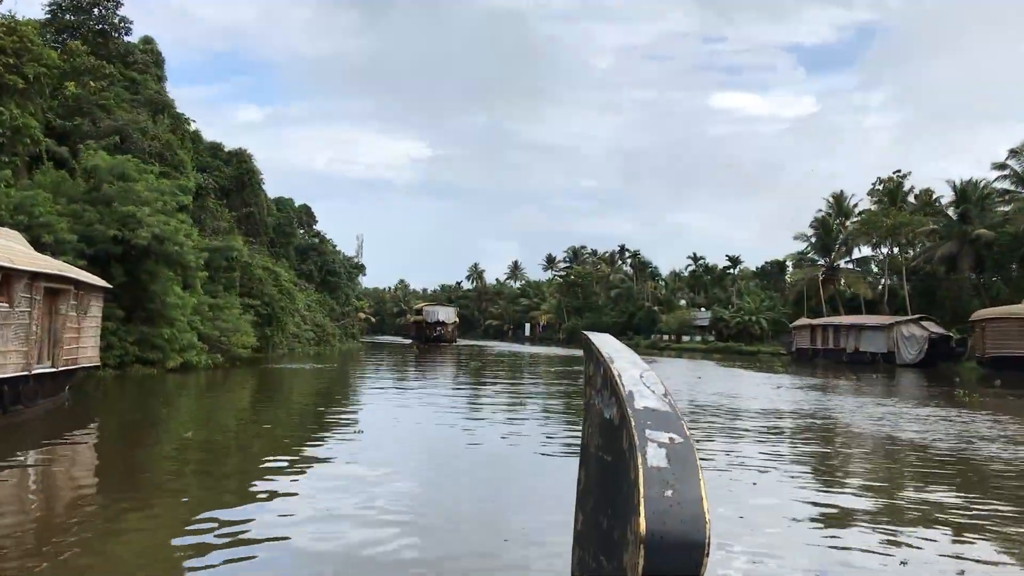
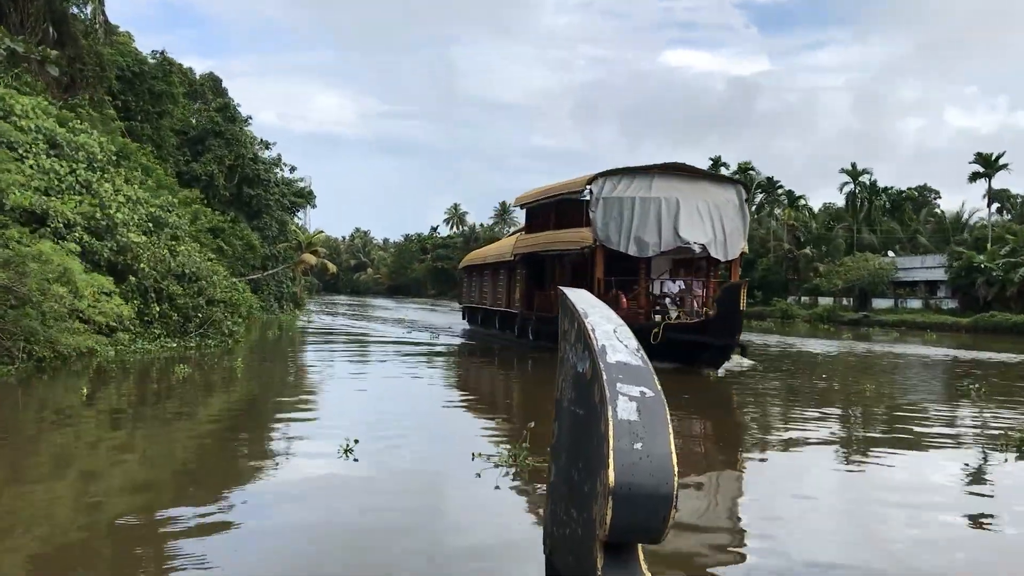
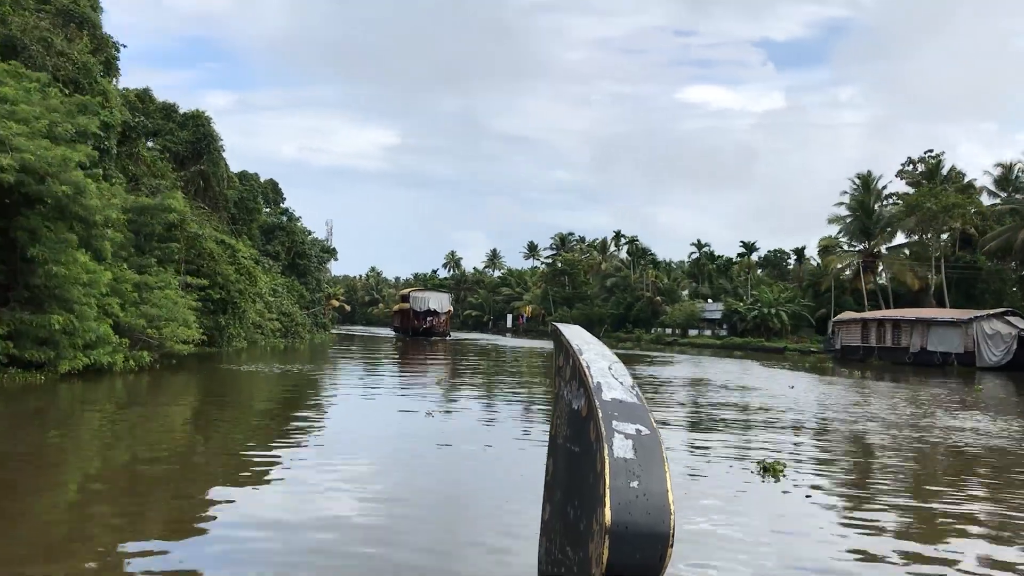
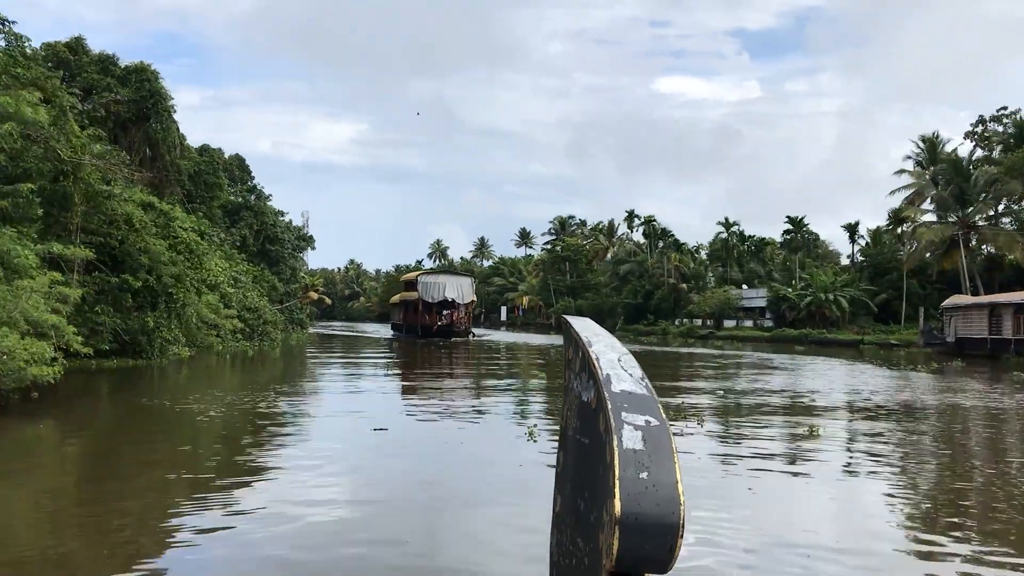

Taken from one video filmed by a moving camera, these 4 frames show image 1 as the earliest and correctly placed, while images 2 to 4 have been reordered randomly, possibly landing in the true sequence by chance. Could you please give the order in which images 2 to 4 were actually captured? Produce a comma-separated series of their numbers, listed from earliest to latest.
3, 4, 2
